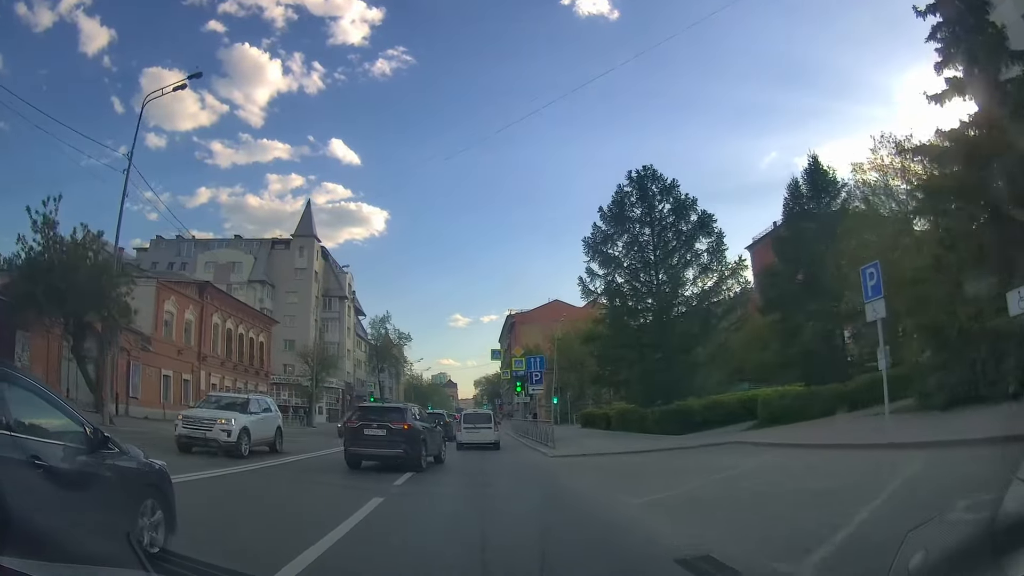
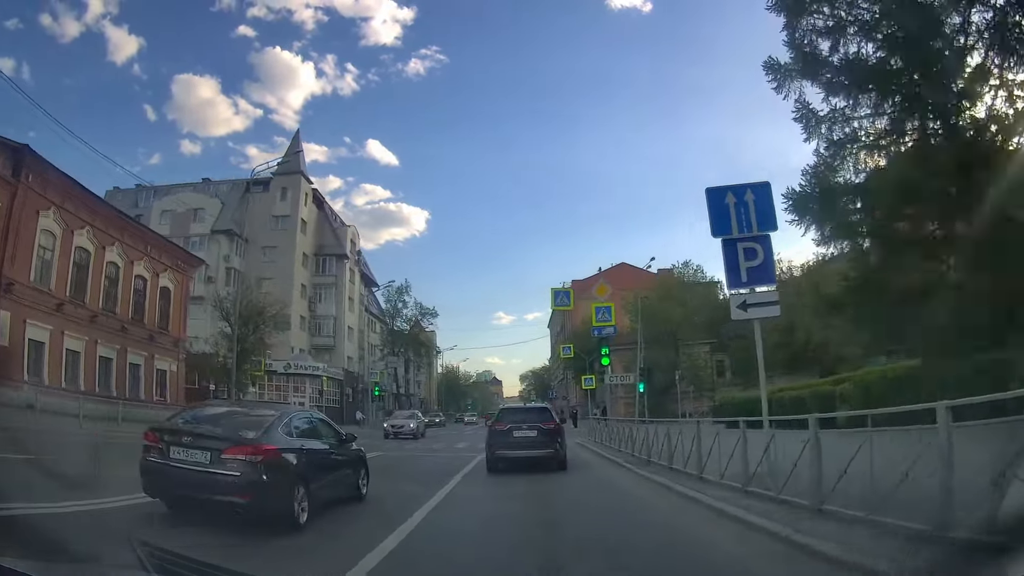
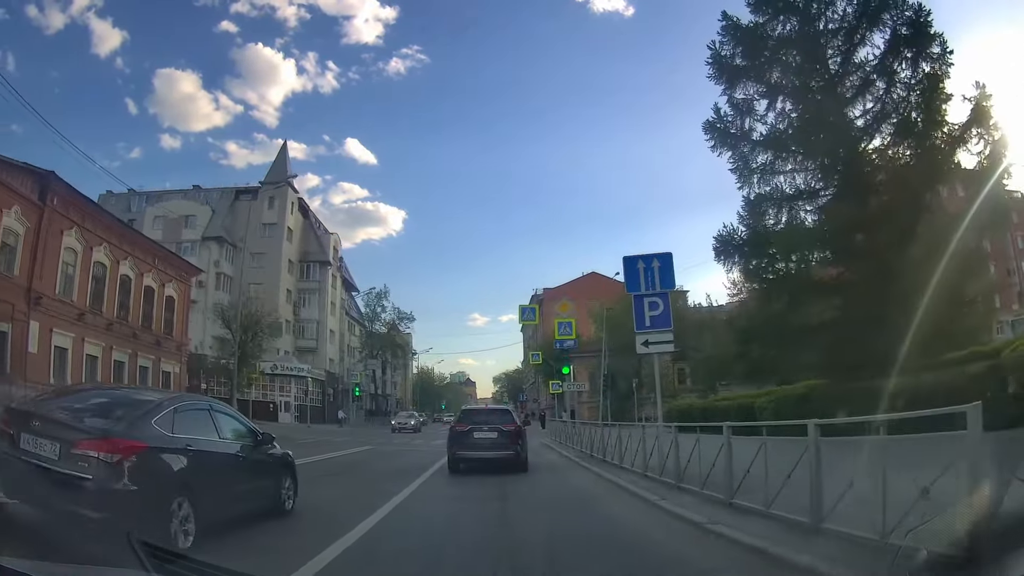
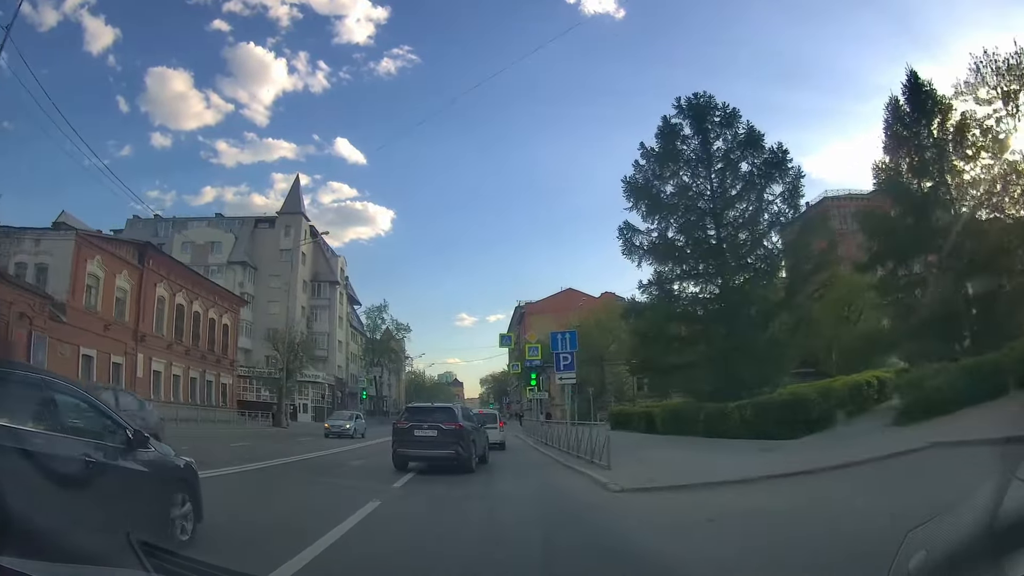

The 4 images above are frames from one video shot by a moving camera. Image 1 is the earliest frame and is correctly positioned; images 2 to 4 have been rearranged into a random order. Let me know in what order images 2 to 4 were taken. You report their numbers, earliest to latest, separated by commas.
4, 3, 2
